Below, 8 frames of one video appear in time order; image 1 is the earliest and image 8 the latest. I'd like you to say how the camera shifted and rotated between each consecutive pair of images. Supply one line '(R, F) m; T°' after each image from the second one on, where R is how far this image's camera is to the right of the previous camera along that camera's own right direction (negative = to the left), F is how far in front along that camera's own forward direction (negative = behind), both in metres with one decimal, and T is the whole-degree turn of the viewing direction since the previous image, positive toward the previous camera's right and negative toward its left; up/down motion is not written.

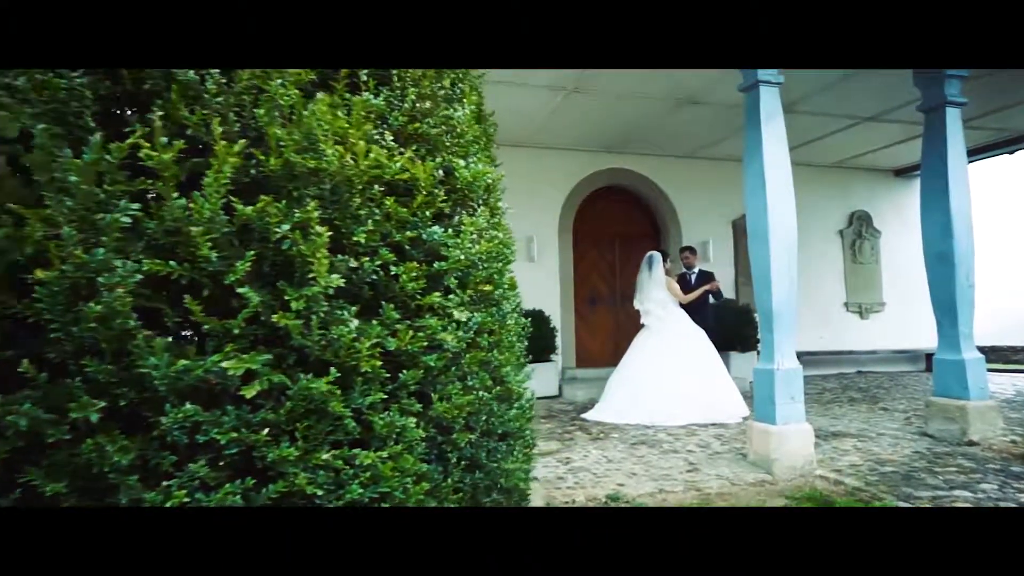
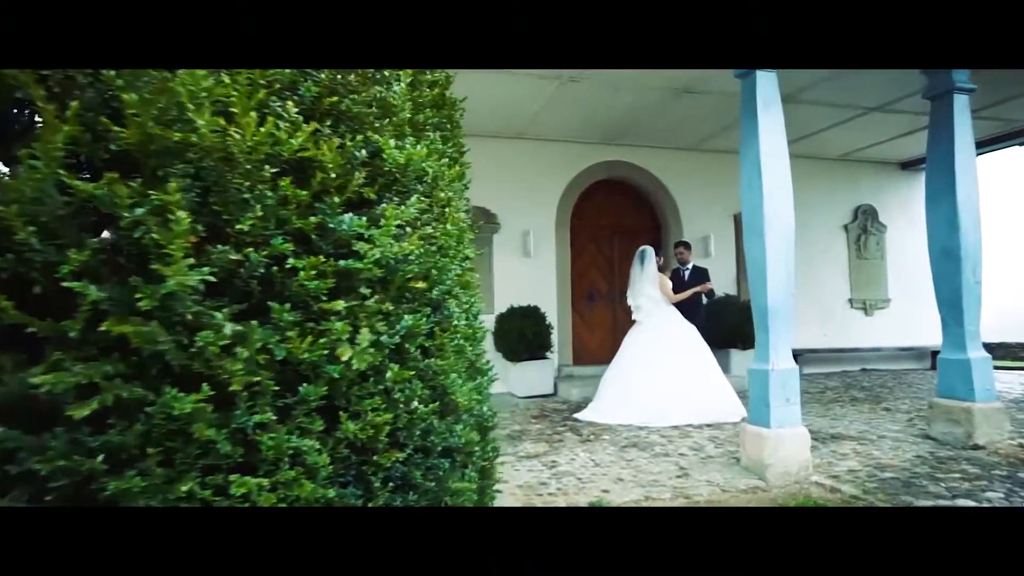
(+0.1, +0.2) m; -1°
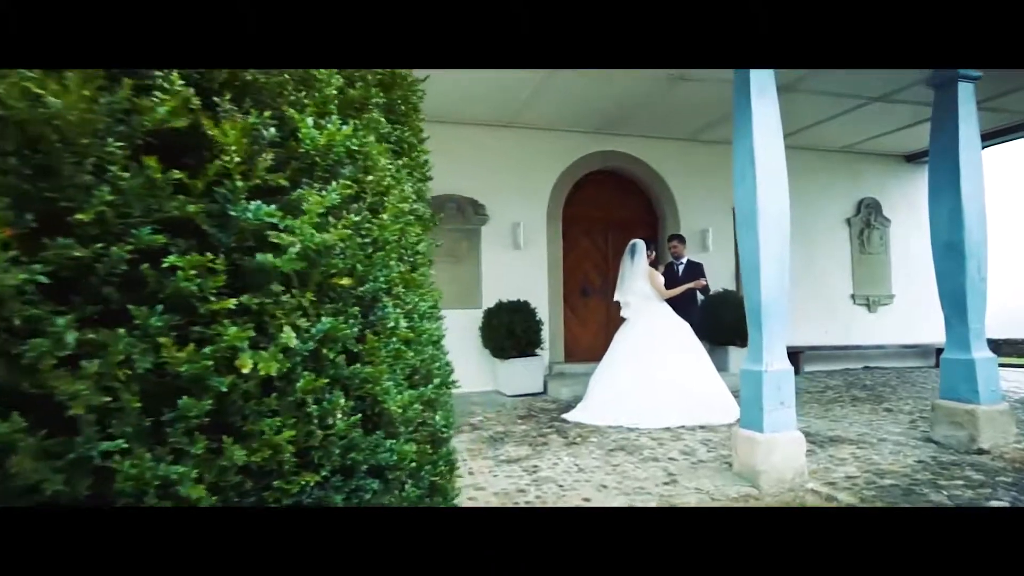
(+0.1, +0.2) m; 0°
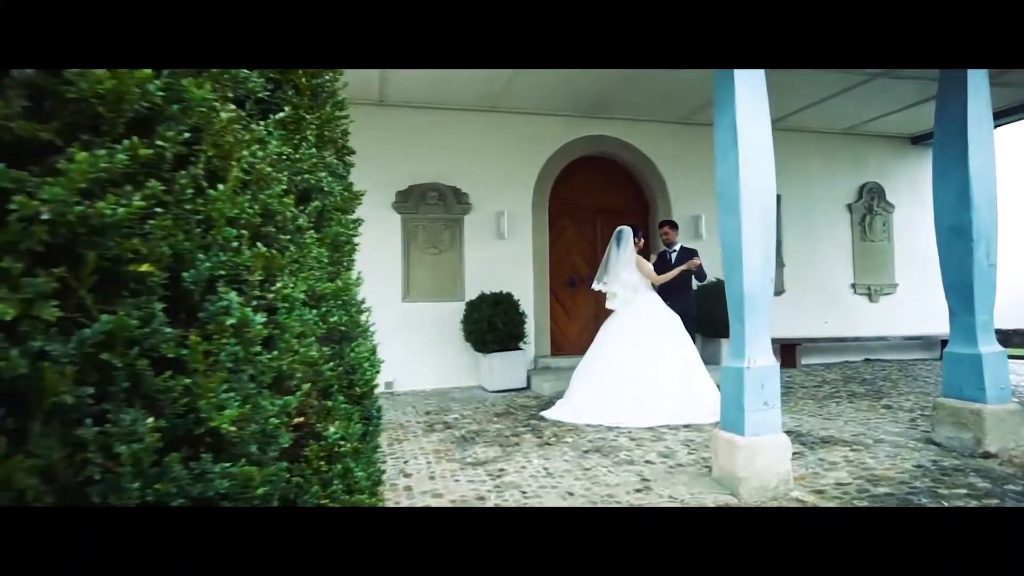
(+0.2, +0.3) m; -1°
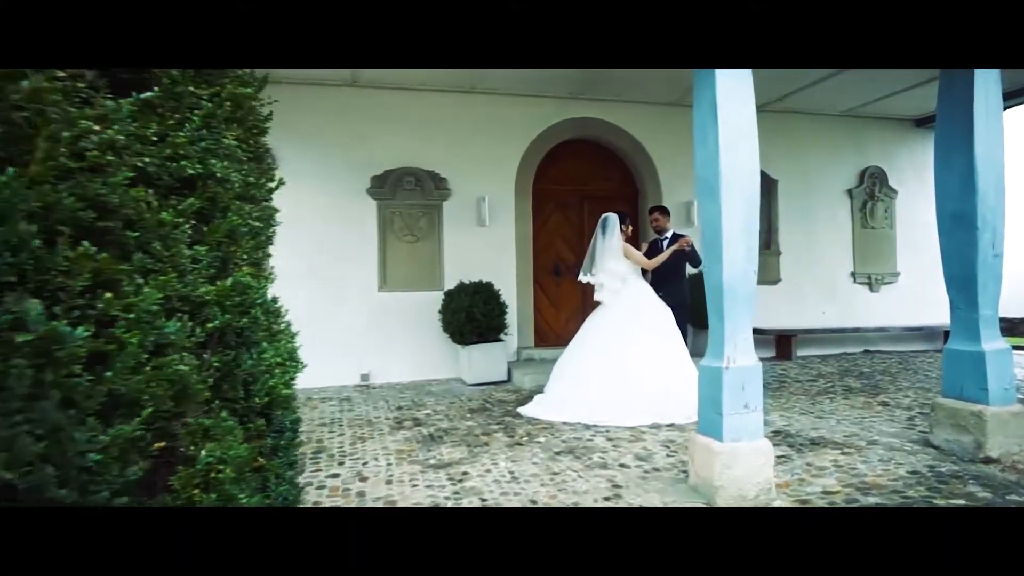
(+0.2, +0.3) m; 0°
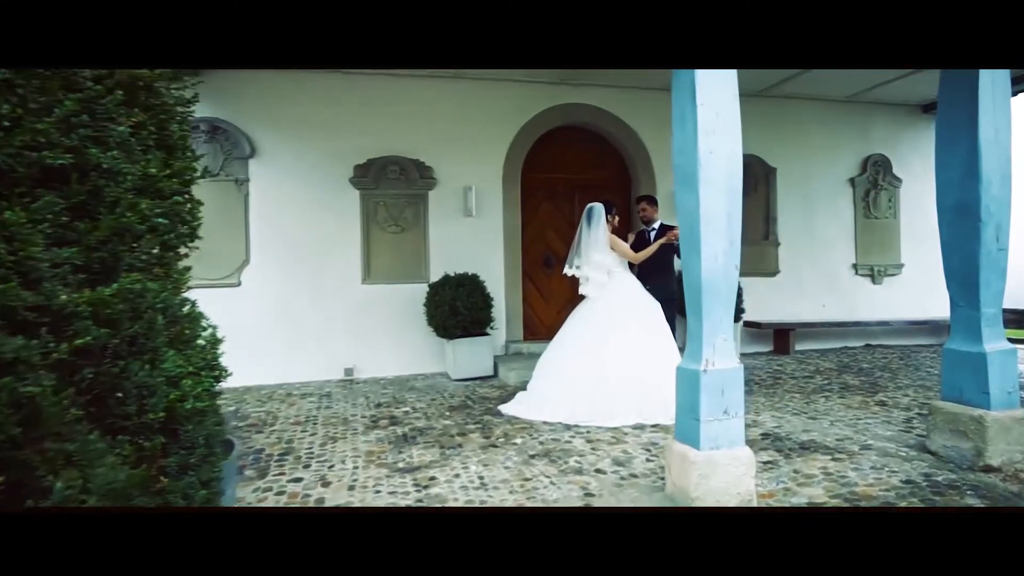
(+0.2, +0.2) m; -1°
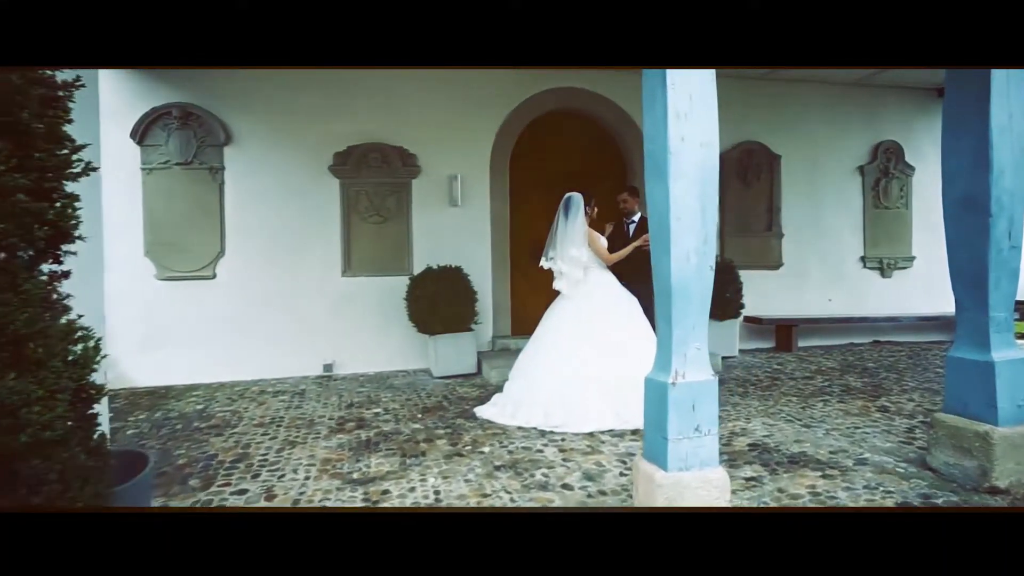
(+0.3, +0.3) m; -1°
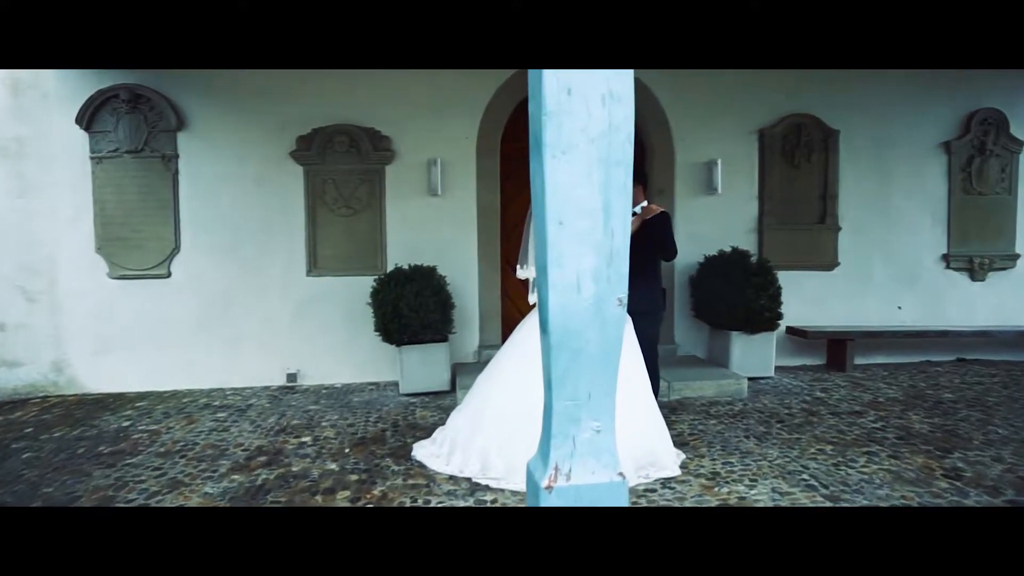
(+0.7, +0.9) m; -7°
